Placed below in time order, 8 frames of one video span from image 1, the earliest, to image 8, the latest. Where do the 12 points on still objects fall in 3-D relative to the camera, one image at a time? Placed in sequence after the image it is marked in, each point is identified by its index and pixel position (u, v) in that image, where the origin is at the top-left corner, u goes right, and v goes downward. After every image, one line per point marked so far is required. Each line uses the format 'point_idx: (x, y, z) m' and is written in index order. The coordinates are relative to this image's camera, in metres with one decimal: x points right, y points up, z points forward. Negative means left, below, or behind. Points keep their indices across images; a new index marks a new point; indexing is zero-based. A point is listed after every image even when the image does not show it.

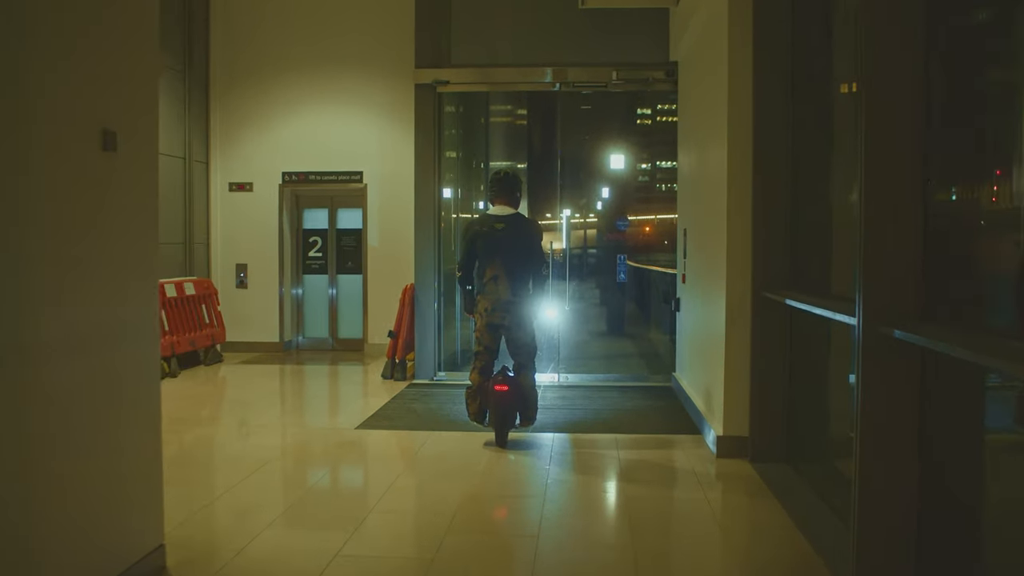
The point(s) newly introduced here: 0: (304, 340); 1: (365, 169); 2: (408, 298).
0: (-2.8, -0.7, +9.7) m
1: (-1.8, +1.5, +9.0) m
2: (-1.1, -0.1, +7.6) m
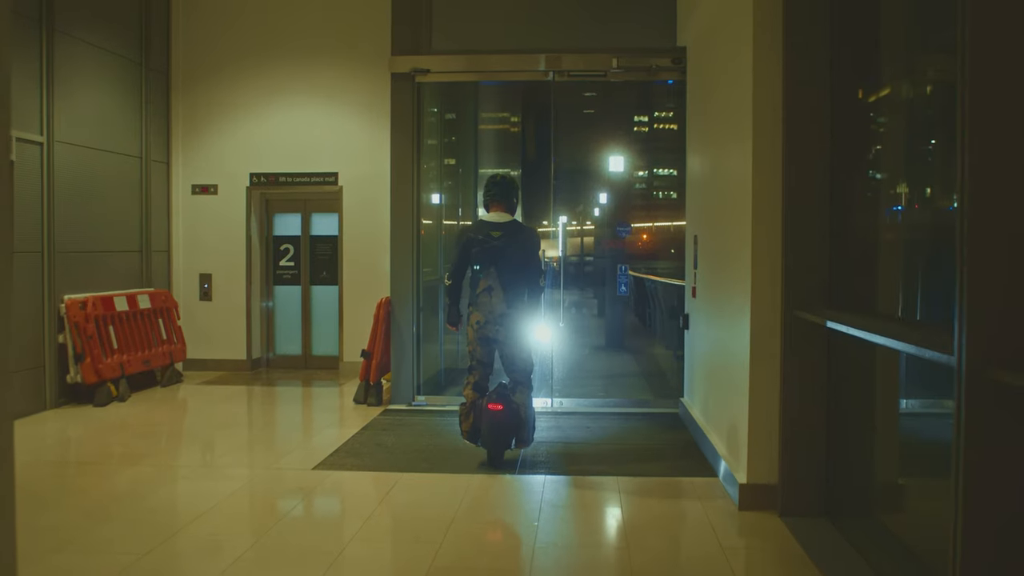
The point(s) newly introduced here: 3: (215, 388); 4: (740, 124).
0: (-2.9, -0.8, +8.8) m
1: (-2.0, +1.3, +8.2) m
2: (-1.2, -0.2, +6.8) m
3: (-3.3, -1.1, +8.0) m
4: (+1.4, +1.0, +4.4) m
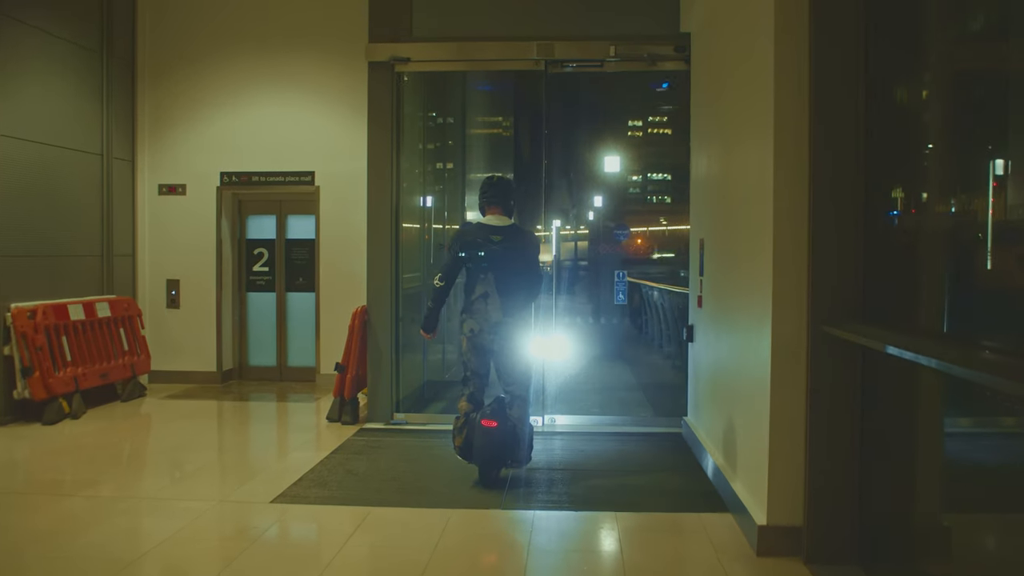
0: (-3.0, -0.9, +8.3) m
1: (-2.1, +1.3, +7.7) m
2: (-1.3, -0.3, +6.2) m
3: (-3.4, -1.2, +7.4) m
4: (+1.3, +0.9, +3.9) m
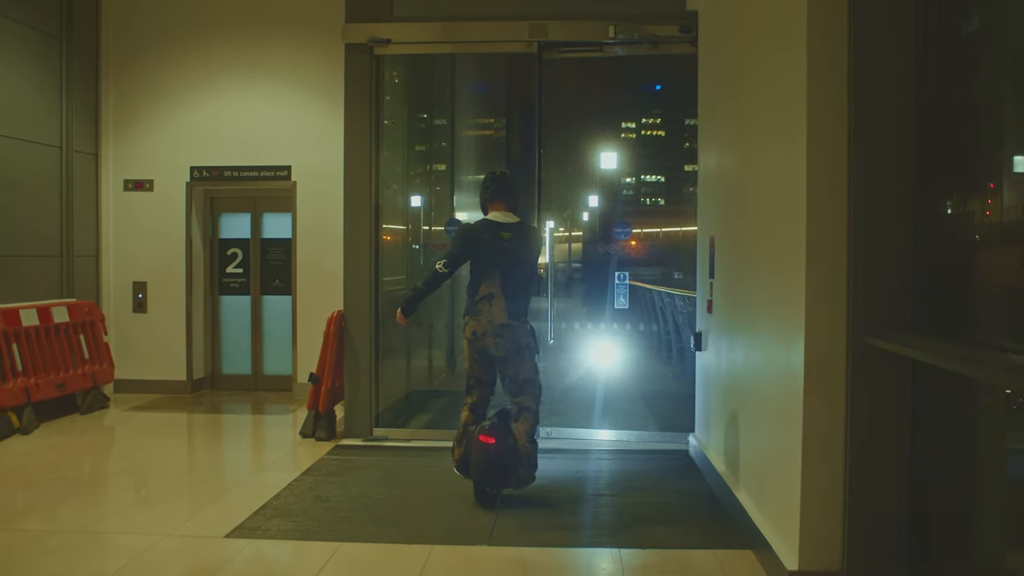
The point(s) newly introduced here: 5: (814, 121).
0: (-3.1, -0.9, +7.7) m
1: (-2.2, +1.2, +7.2) m
2: (-1.4, -0.3, +5.7) m
3: (-3.5, -1.2, +6.9) m
4: (+1.2, +0.9, +3.4) m
5: (+1.2, +0.7, +3.0) m
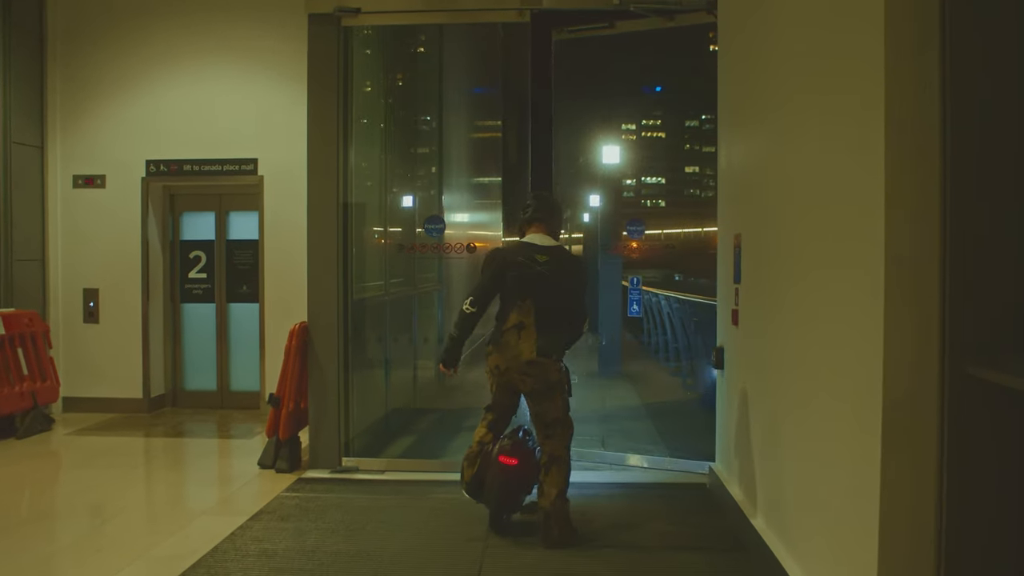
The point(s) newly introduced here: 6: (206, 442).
0: (-3.2, -1.0, +7.0) m
1: (-2.2, +1.2, +6.4) m
2: (-1.5, -0.4, +4.9) m
3: (-3.5, -1.3, +6.1) m
4: (+1.2, +0.9, +2.6) m
5: (+1.2, +0.7, +2.3) m
6: (-2.6, -1.3, +6.1) m
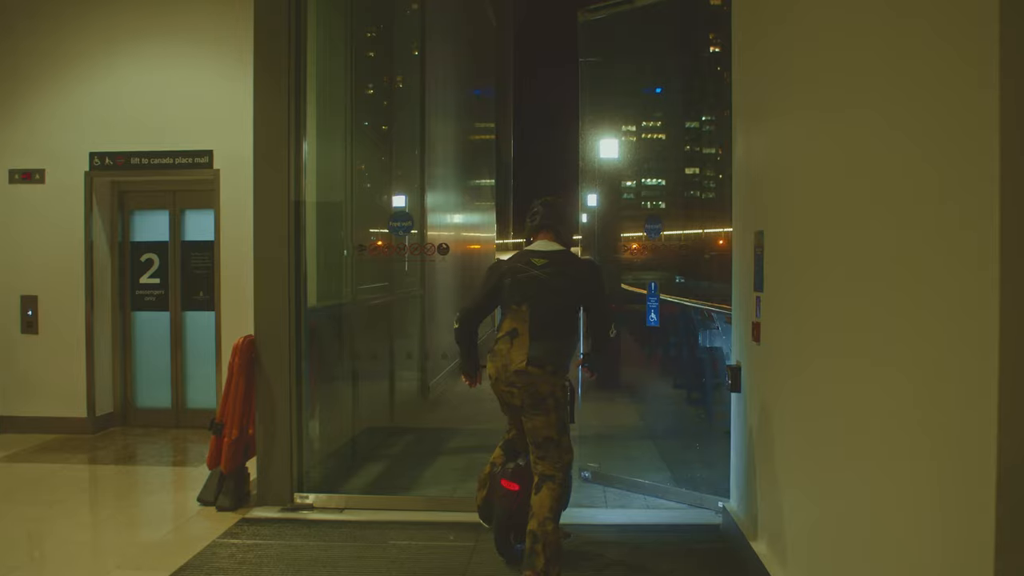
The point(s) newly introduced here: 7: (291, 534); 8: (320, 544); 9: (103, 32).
0: (-3.3, -1.1, +6.3) m
1: (-2.4, +1.1, +5.8) m
2: (-1.6, -0.4, +4.3) m
3: (-3.6, -1.3, +5.5) m
4: (+1.1, +0.8, +2.0) m
5: (+1.0, +0.6, +1.6) m
6: (-2.7, -1.4, +5.5) m
7: (-1.2, -1.3, +3.8) m
8: (-1.0, -1.3, +3.7) m
9: (-3.3, +2.1, +5.9) m
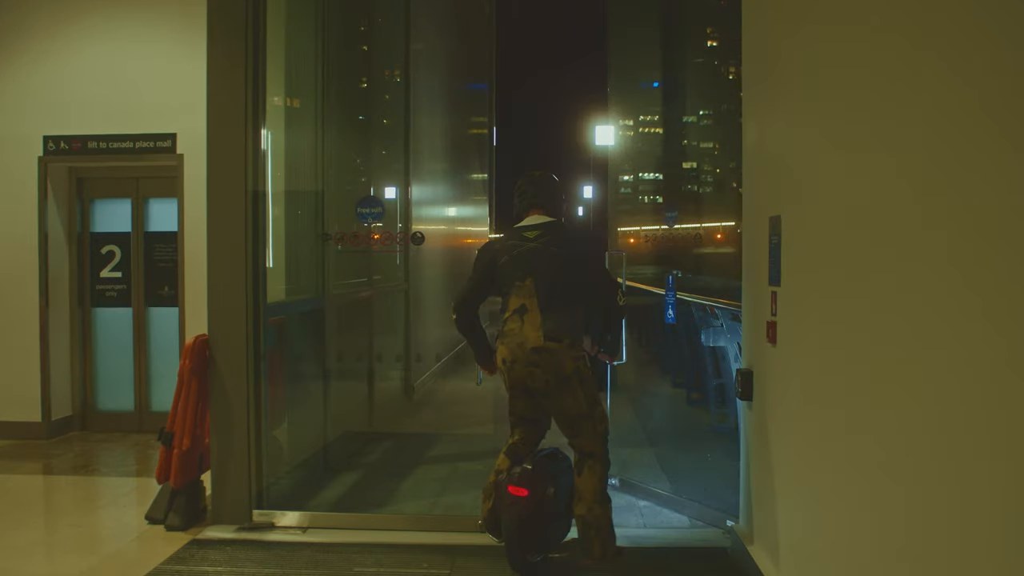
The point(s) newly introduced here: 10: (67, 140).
0: (-3.4, -1.0, +5.9) m
1: (-2.4, +1.2, +5.3) m
2: (-1.7, -0.4, +3.8) m
3: (-3.7, -1.3, +5.0) m
4: (+1.0, +0.9, +1.5) m
5: (+1.0, +0.6, +1.2) m
6: (-2.8, -1.3, +5.0) m
7: (-1.2, -1.3, +3.4) m
8: (-1.1, -1.3, +3.3) m
9: (-3.4, +2.1, +5.4) m
10: (-3.3, +1.1, +5.4) m
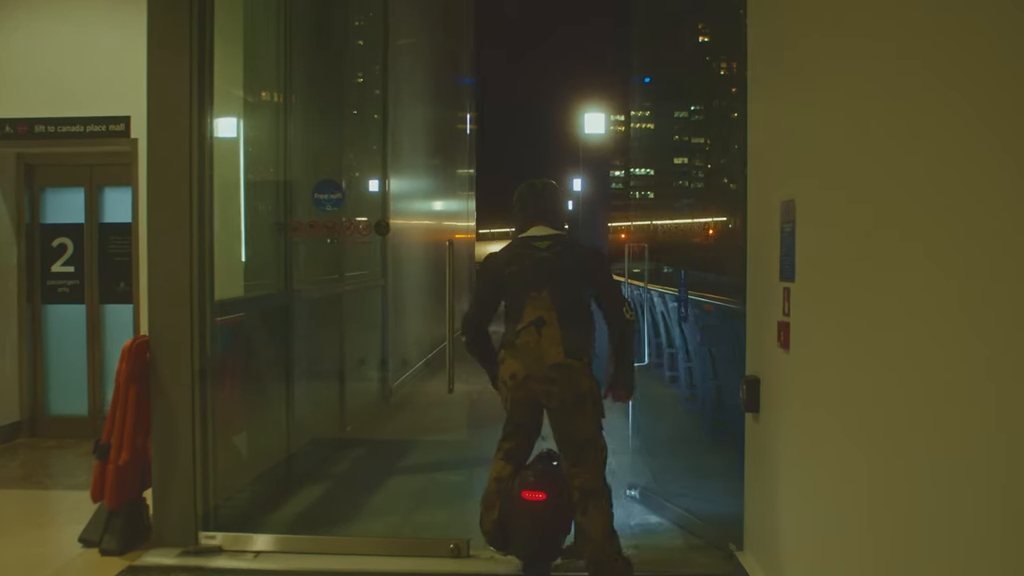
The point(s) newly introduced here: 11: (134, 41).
0: (-3.5, -1.0, +5.5) m
1: (-2.6, +1.2, +4.9) m
2: (-1.8, -0.4, +3.5) m
3: (-3.8, -1.3, +4.6) m
4: (+0.9, +0.9, +1.2) m
5: (+0.9, +0.6, +0.8) m
6: (-2.9, -1.3, +4.6) m
7: (-1.3, -1.3, +3.0) m
8: (-1.2, -1.3, +2.9) m
9: (-3.5, +2.2, +5.0) m
10: (-3.5, +1.1, +5.0) m
11: (-2.6, +1.7, +4.9) m
